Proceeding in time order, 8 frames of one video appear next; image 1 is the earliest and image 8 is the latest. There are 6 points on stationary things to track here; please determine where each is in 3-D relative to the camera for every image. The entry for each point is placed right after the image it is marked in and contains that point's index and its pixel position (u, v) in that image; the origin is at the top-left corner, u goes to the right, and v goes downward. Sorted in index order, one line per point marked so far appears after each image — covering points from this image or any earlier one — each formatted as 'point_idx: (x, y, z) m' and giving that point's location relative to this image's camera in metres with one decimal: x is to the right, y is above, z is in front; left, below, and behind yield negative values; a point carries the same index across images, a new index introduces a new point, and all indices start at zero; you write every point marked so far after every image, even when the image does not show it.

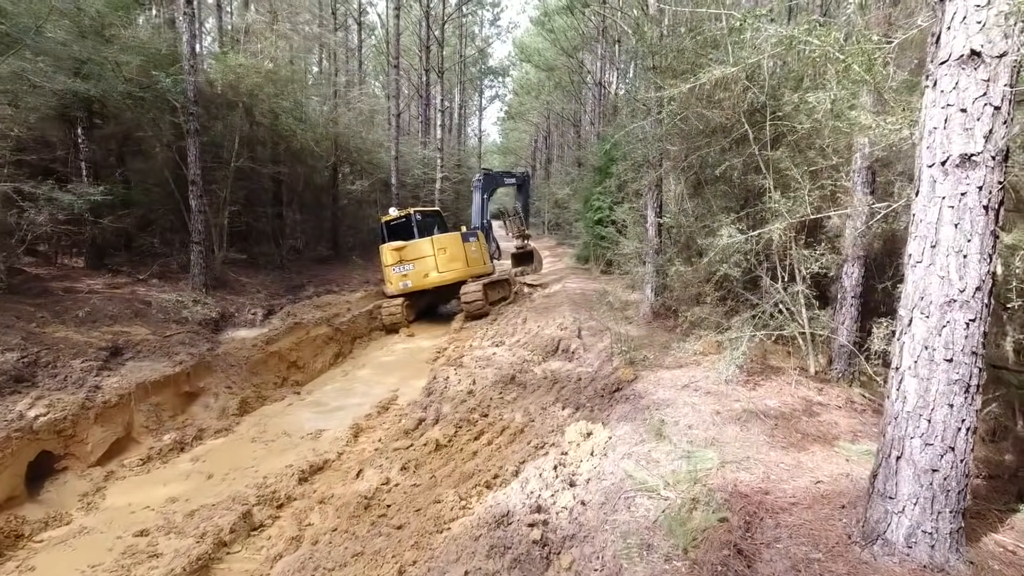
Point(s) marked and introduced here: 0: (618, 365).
0: (+1.3, -0.9, +6.5) m
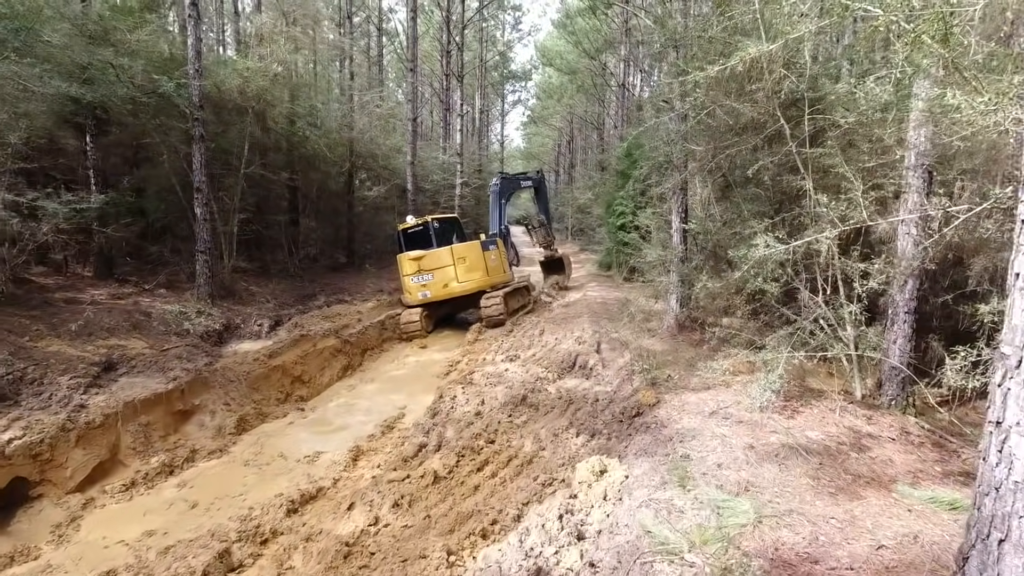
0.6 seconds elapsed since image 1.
0: (+1.4, -1.0, +6.0) m
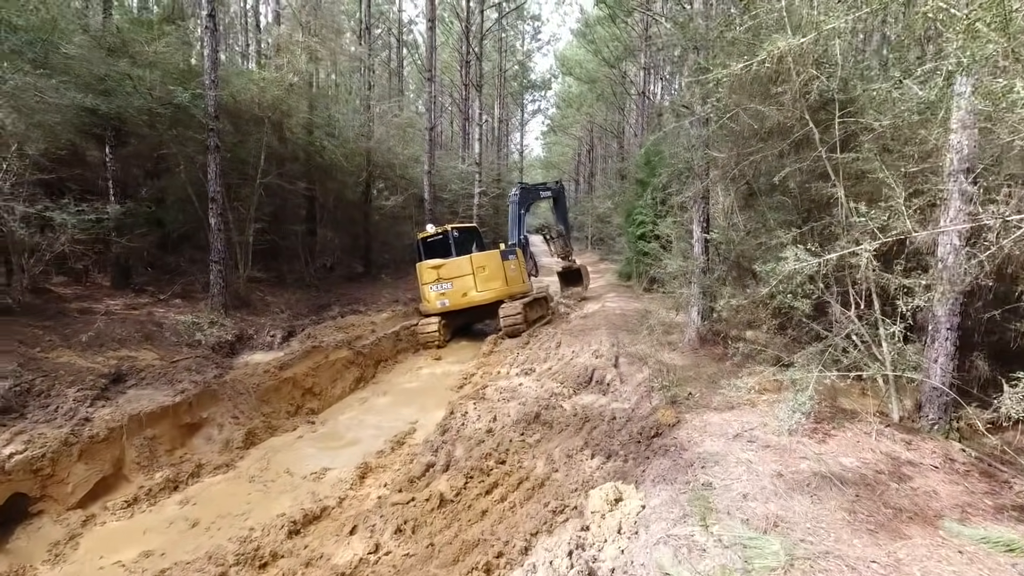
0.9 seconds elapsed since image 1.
0: (+1.5, -1.2, +5.7) m
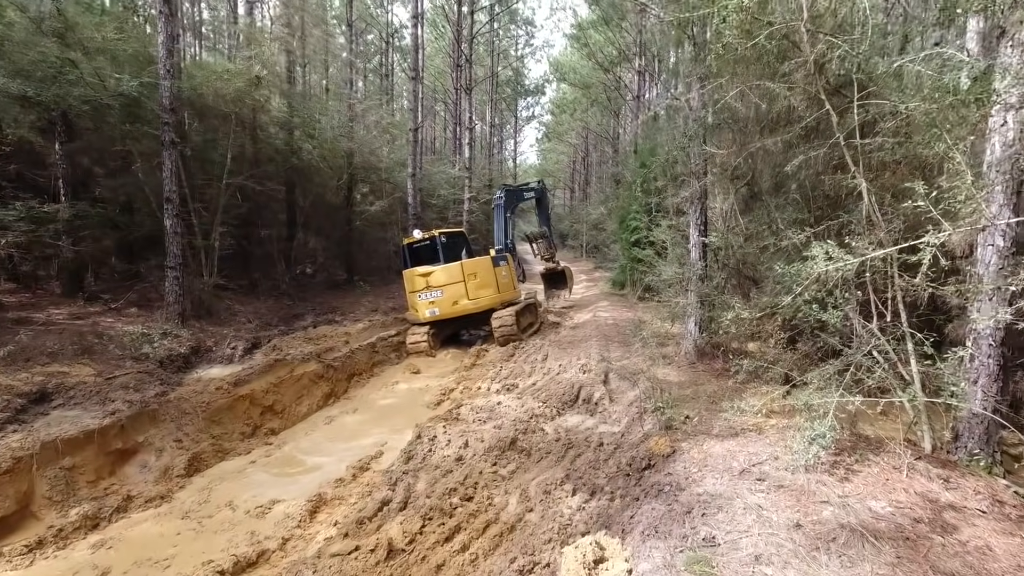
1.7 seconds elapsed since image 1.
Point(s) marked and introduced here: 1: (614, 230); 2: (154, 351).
0: (+1.3, -1.3, +5.0) m
1: (+3.3, +1.9, +18.0) m
2: (-4.7, -0.8, +7.2) m
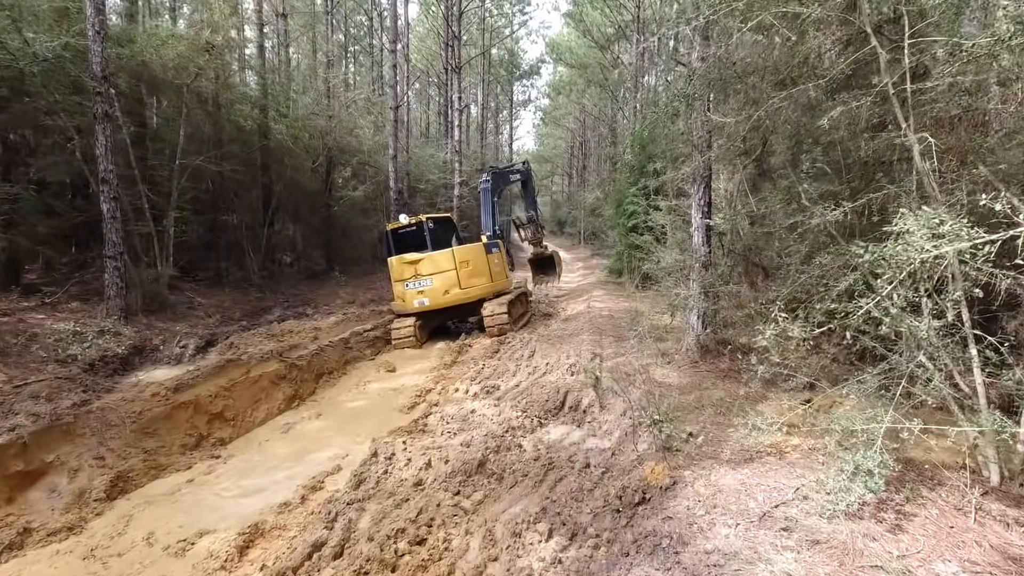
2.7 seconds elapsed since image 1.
0: (+1.0, -1.2, +4.1) m
1: (+3.1, +2.2, +17.1) m
2: (-4.9, -0.7, +6.4) m
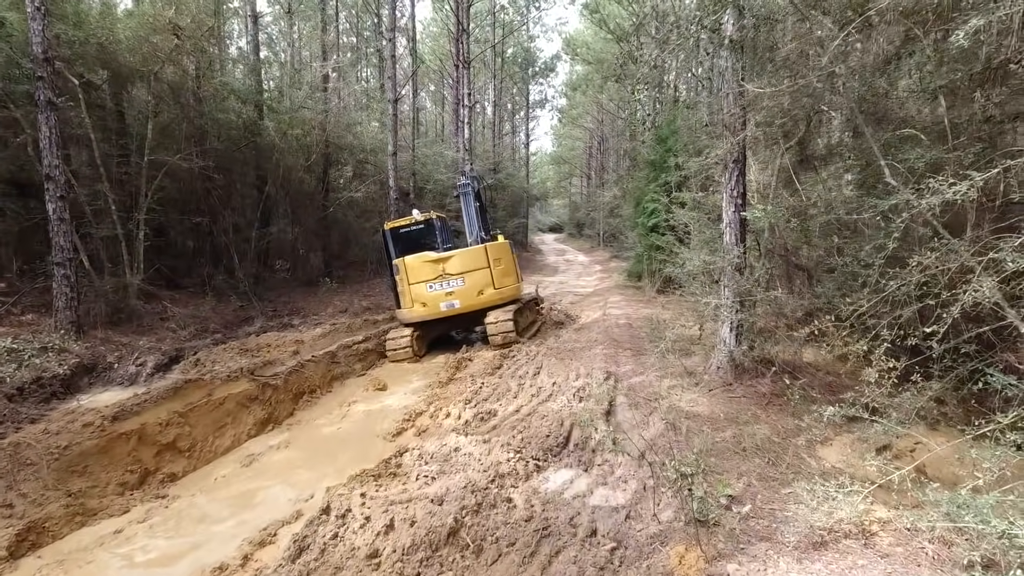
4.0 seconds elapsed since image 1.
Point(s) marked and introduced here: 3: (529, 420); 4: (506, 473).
0: (+0.9, -1.3, +3.1) m
1: (+3.4, +2.1, +15.9) m
2: (-5.0, -0.9, +5.5) m
3: (+0.2, -1.2, +5.2) m
4: (0.0, -1.4, +4.1) m
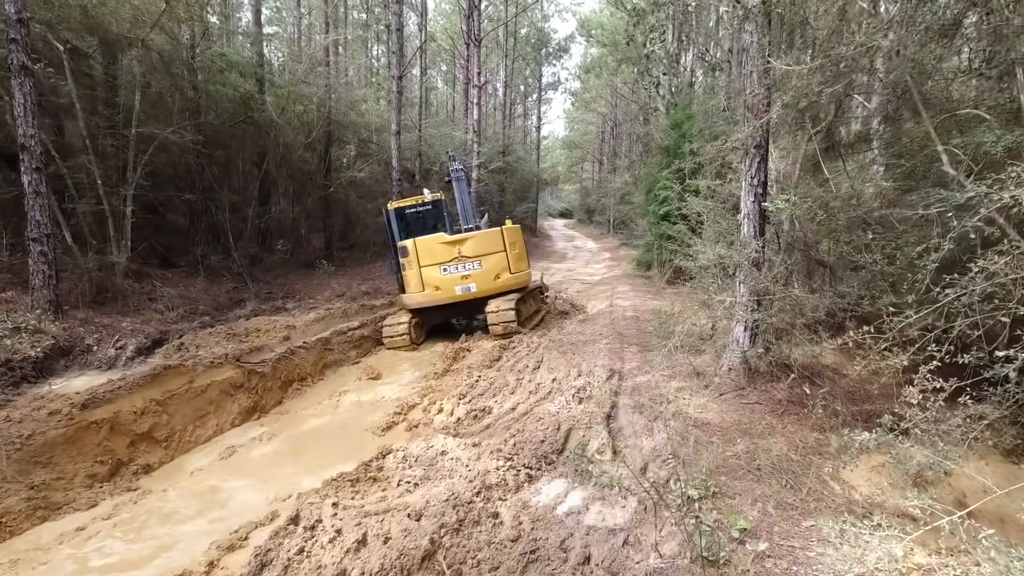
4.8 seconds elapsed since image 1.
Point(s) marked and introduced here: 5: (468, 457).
0: (+0.8, -1.3, +2.7) m
1: (+3.6, +2.4, +15.4) m
2: (-5.0, -0.6, +5.2) m
3: (+0.1, -1.2, +4.8) m
4: (-0.1, -1.3, +3.7) m
5: (-0.3, -1.3, +4.2) m
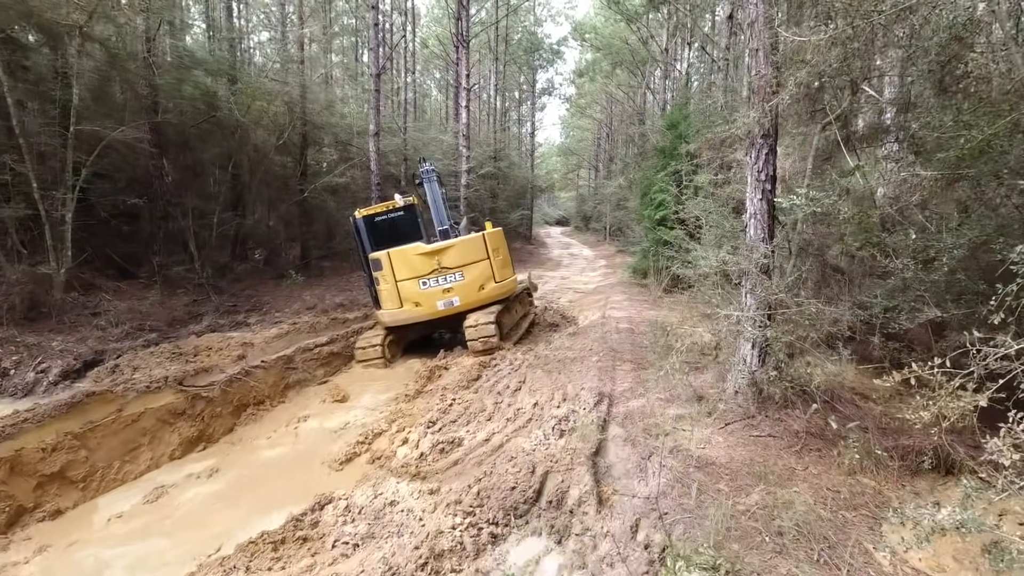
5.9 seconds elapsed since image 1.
0: (+0.6, -1.3, +1.9) m
1: (+3.3, +2.2, +14.7) m
2: (-5.2, -0.8, +4.5) m
3: (-0.1, -1.3, +4.1) m
4: (-0.4, -1.4, +3.0) m
5: (-0.6, -1.4, +3.5) m
